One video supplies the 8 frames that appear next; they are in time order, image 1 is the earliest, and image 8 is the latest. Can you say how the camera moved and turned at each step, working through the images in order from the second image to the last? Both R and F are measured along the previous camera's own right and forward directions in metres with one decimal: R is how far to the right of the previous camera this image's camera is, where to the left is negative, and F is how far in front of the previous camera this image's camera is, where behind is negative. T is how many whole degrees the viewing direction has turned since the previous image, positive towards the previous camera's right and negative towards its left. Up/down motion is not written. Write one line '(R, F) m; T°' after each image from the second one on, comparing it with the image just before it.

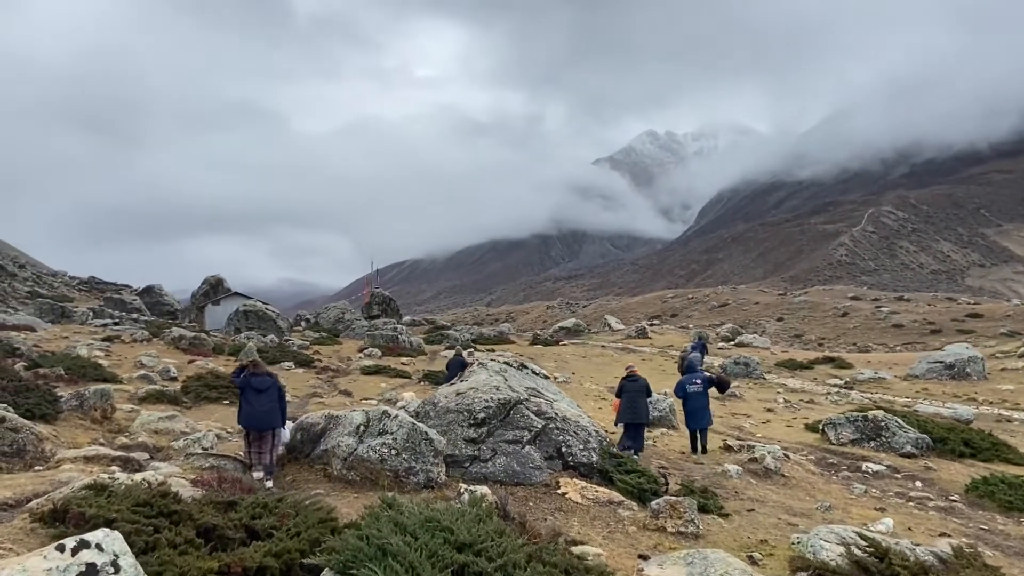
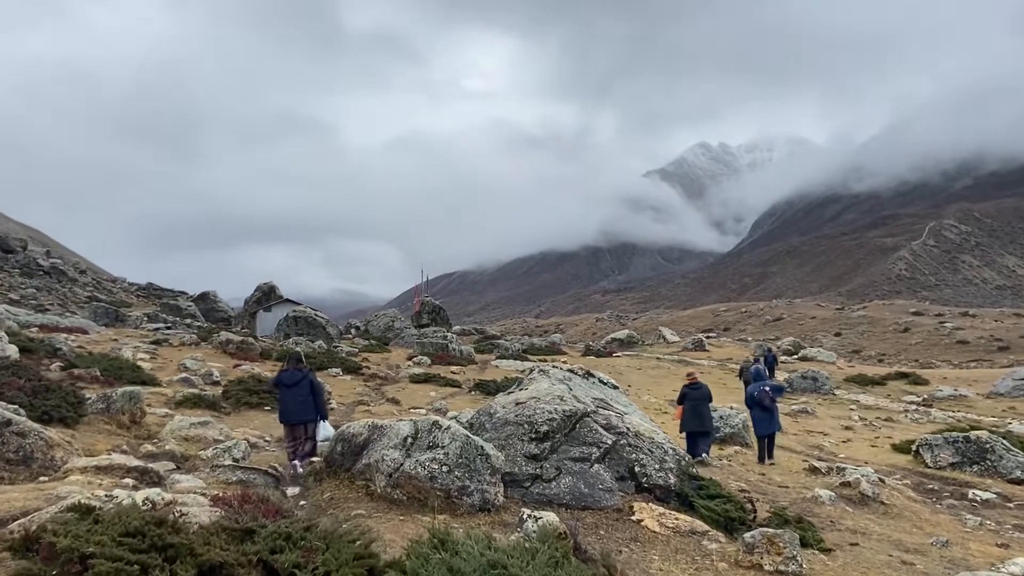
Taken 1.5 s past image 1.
(-0.3, +1.5) m; -4°
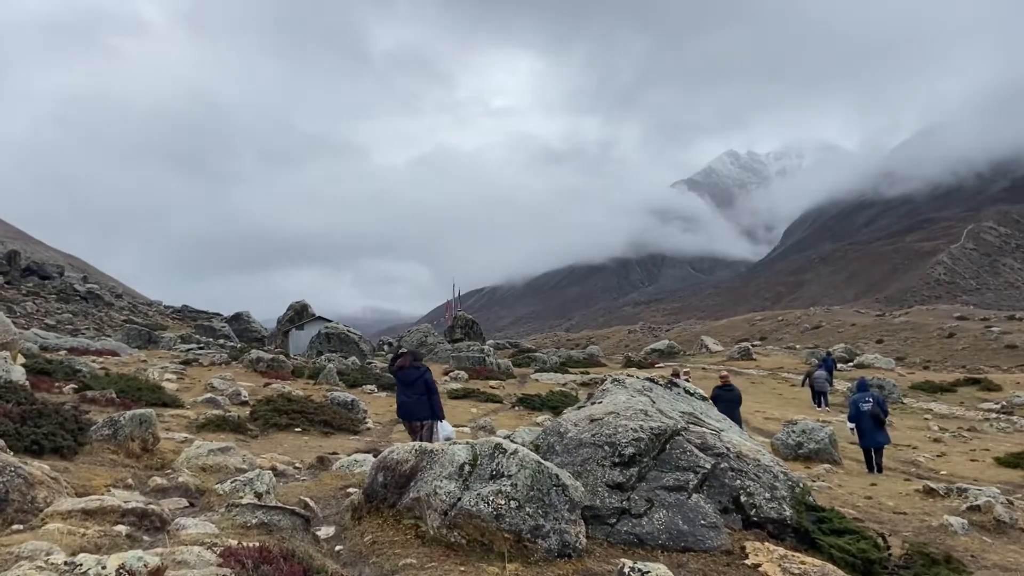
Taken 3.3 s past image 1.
(-0.6, +1.8) m; -3°
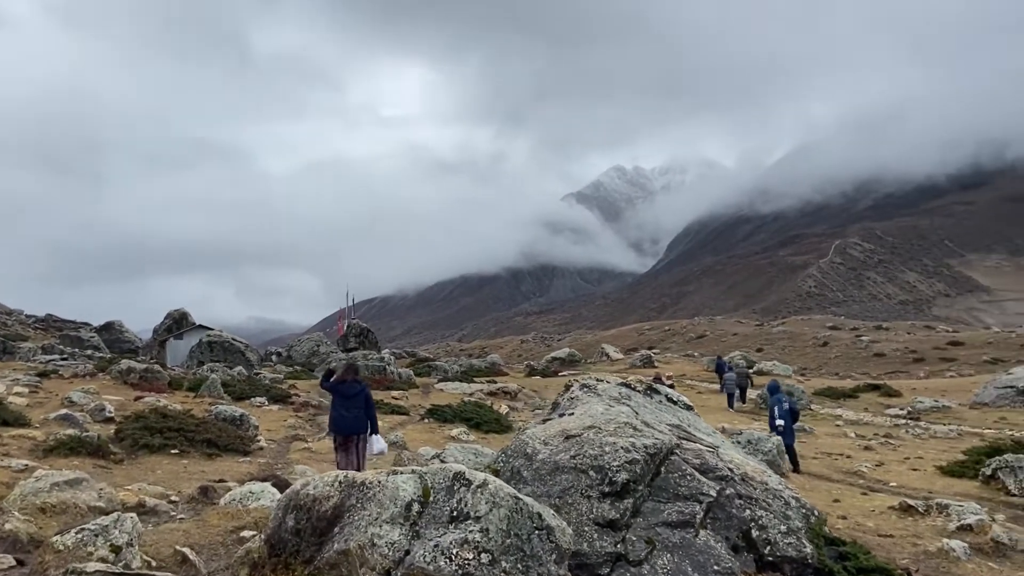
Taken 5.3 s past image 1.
(-0.6, +2.1) m; +8°
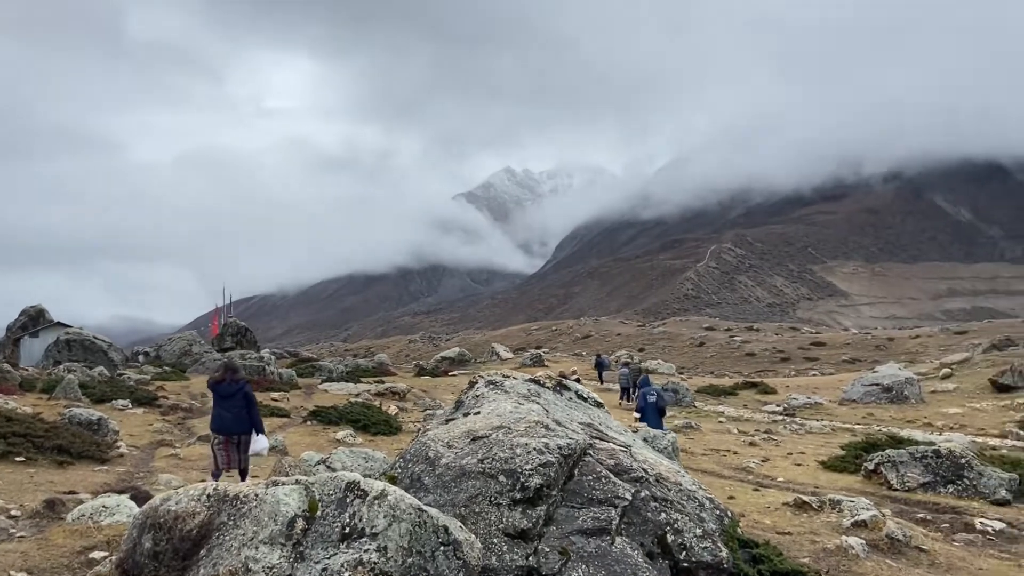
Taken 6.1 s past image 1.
(-0.1, +0.7) m; +9°
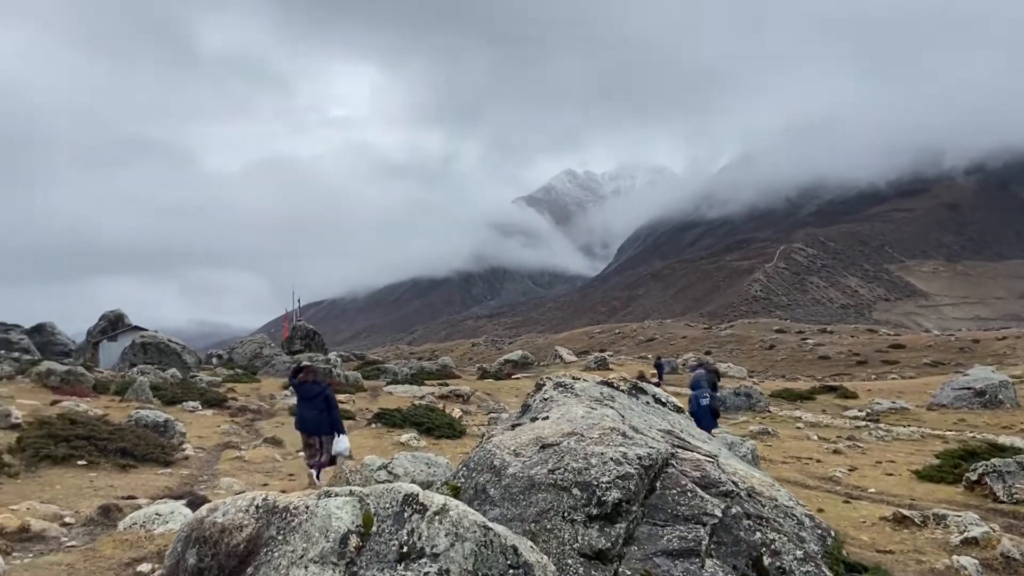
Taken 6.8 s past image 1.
(-0.1, +0.6) m; -5°
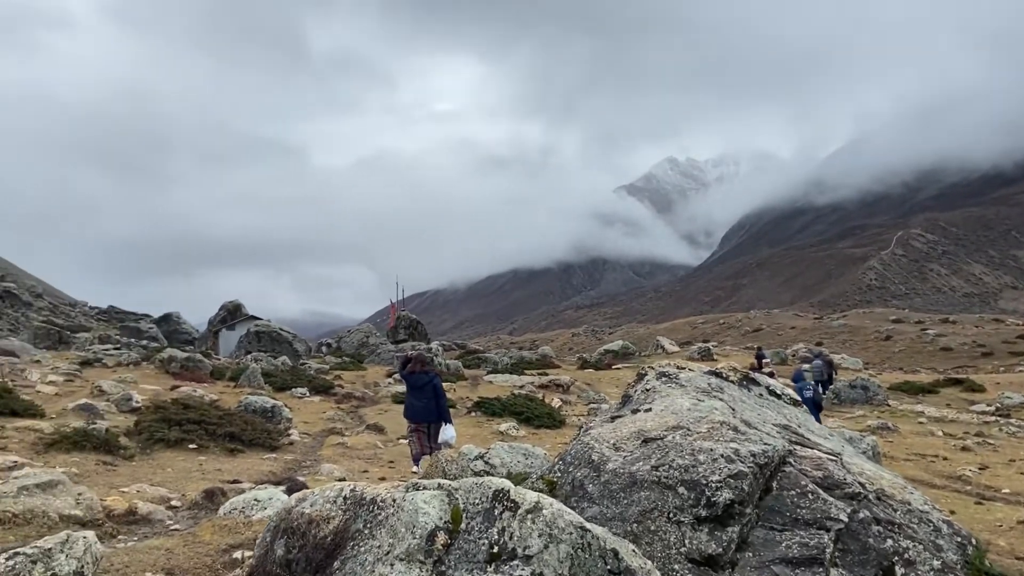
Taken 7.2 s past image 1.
(0.0, +0.4) m; -8°
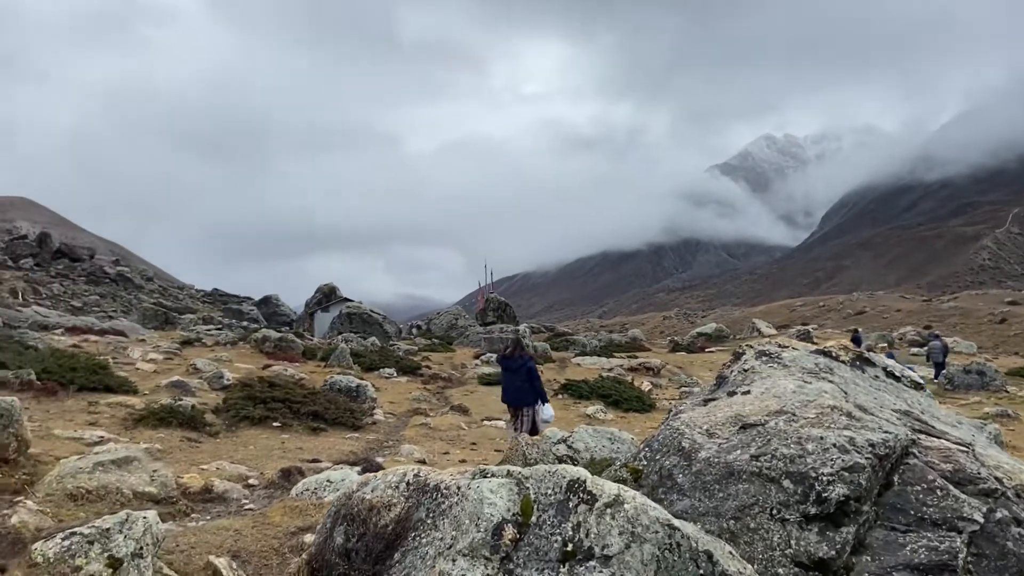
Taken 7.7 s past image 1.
(+0.1, +0.5) m; -7°
